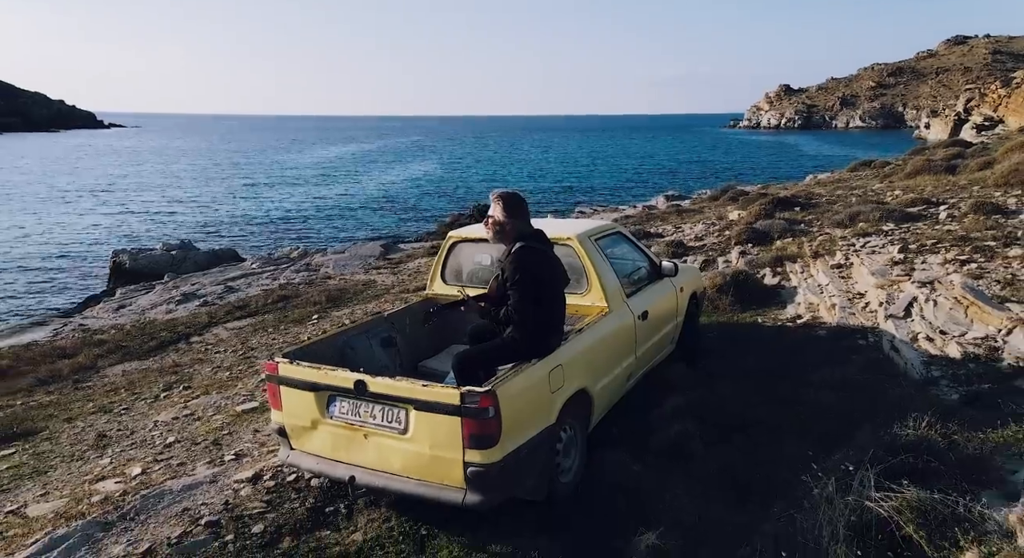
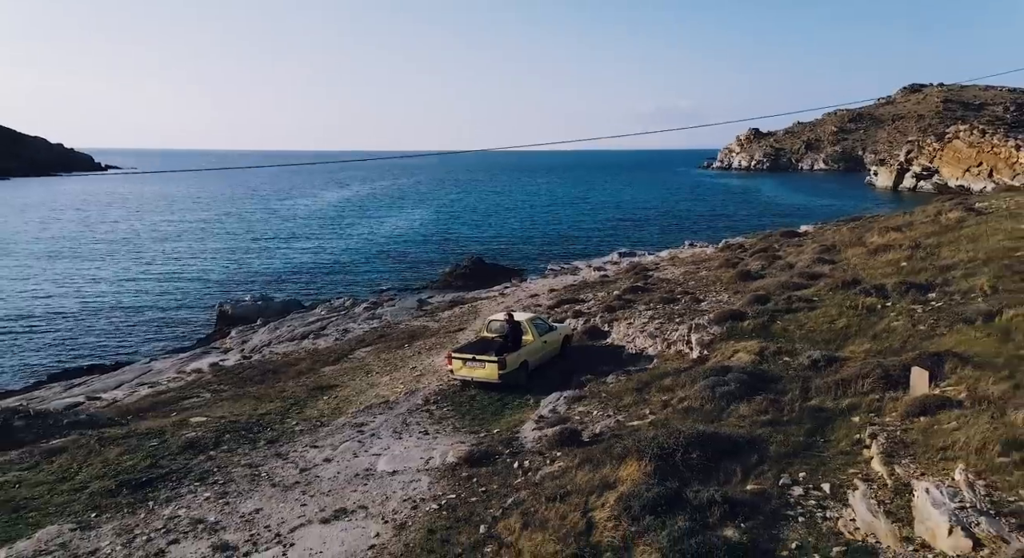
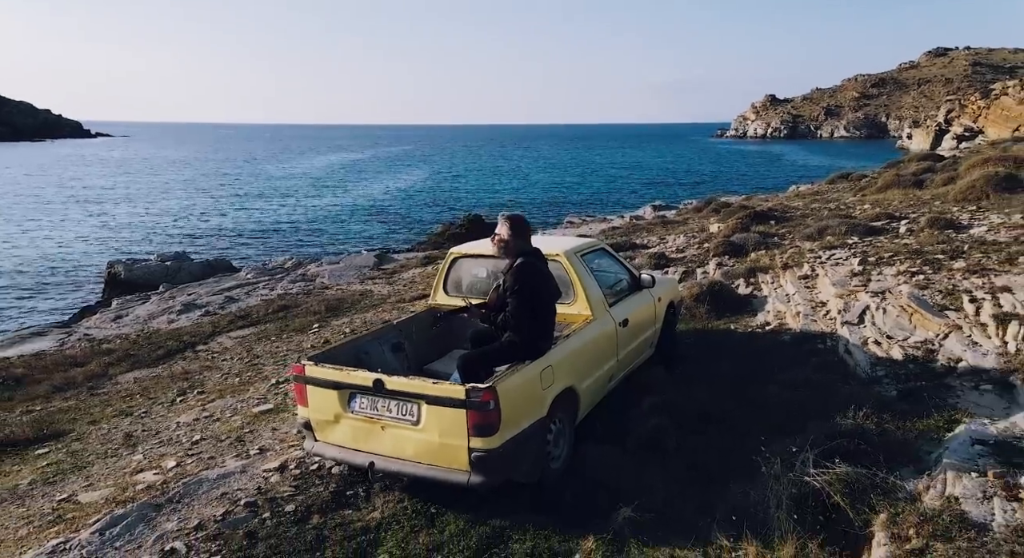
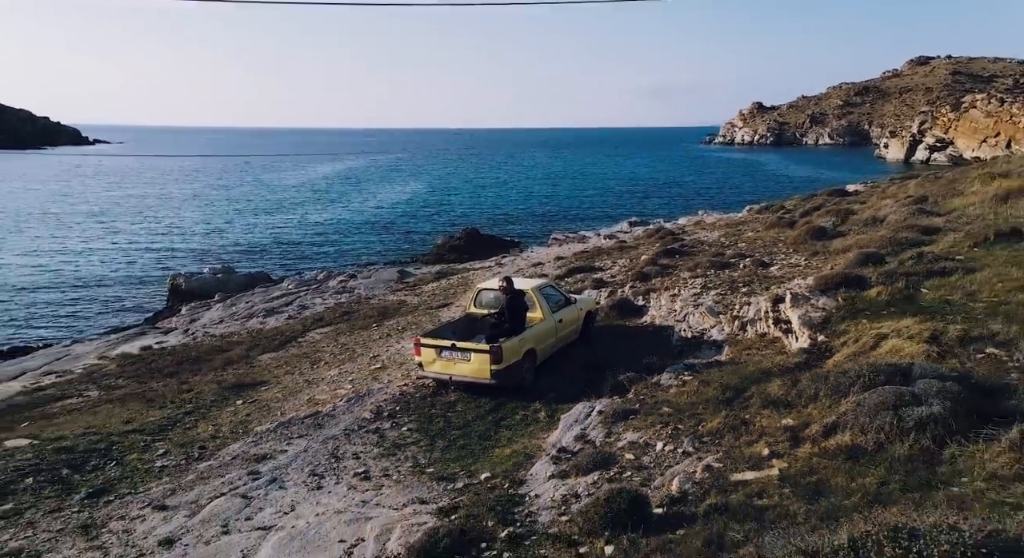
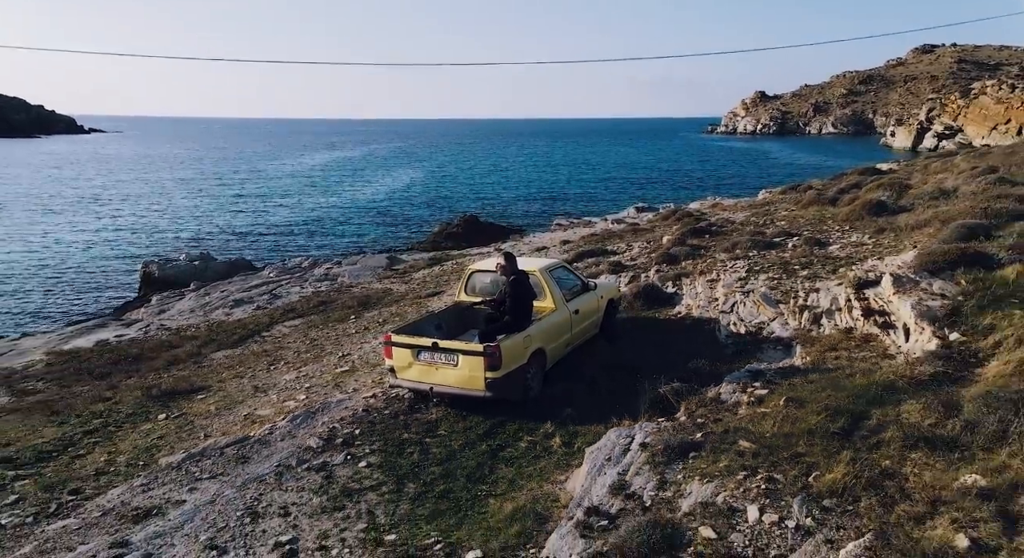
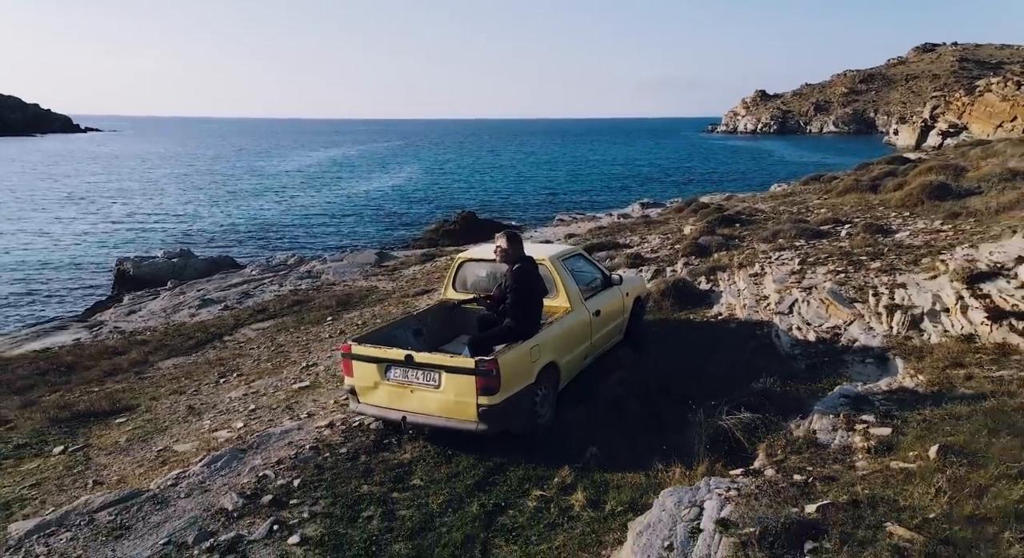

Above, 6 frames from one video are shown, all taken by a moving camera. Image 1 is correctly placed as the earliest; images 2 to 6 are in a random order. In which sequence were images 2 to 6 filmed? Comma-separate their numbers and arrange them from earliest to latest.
3, 6, 5, 4, 2
